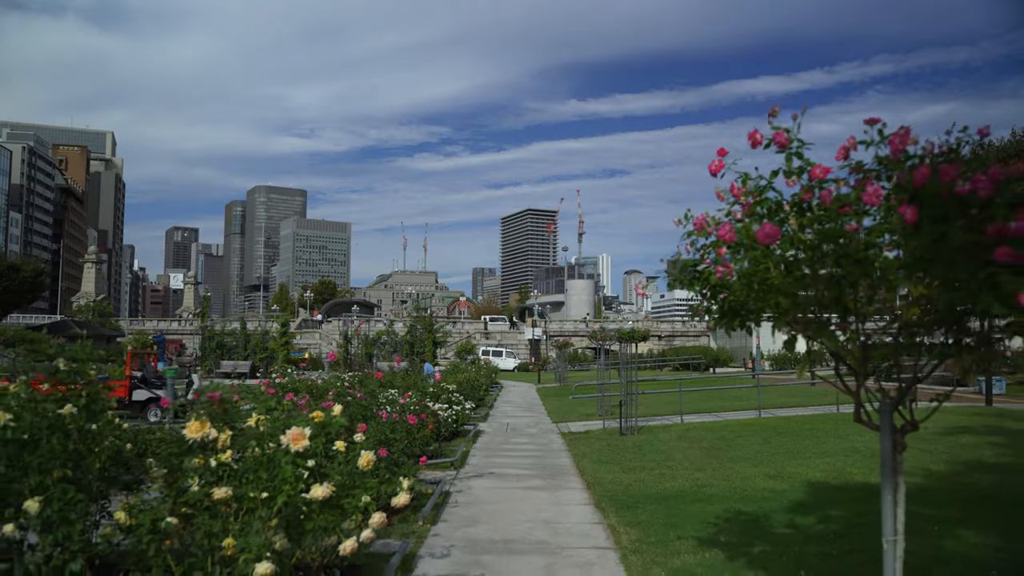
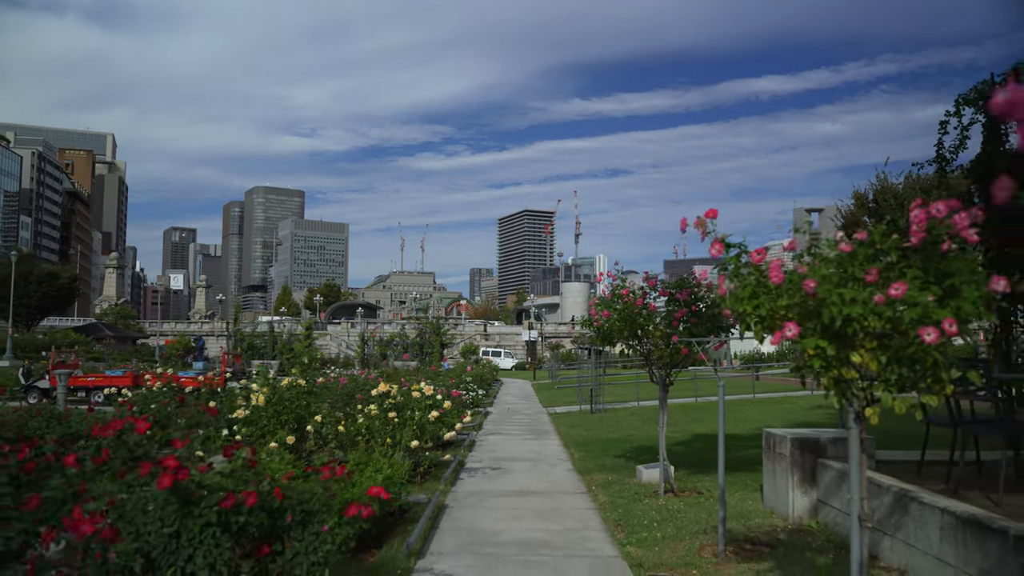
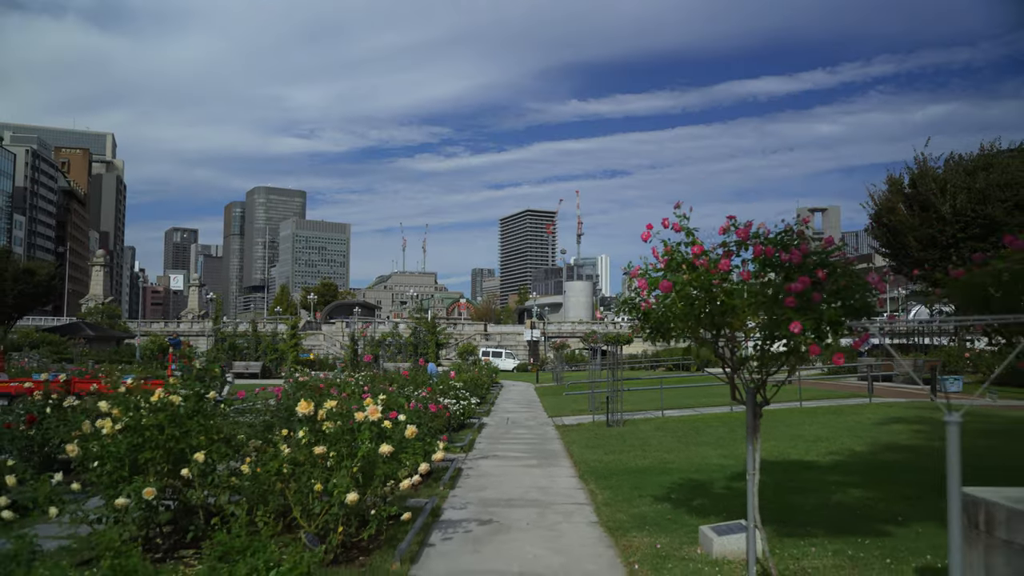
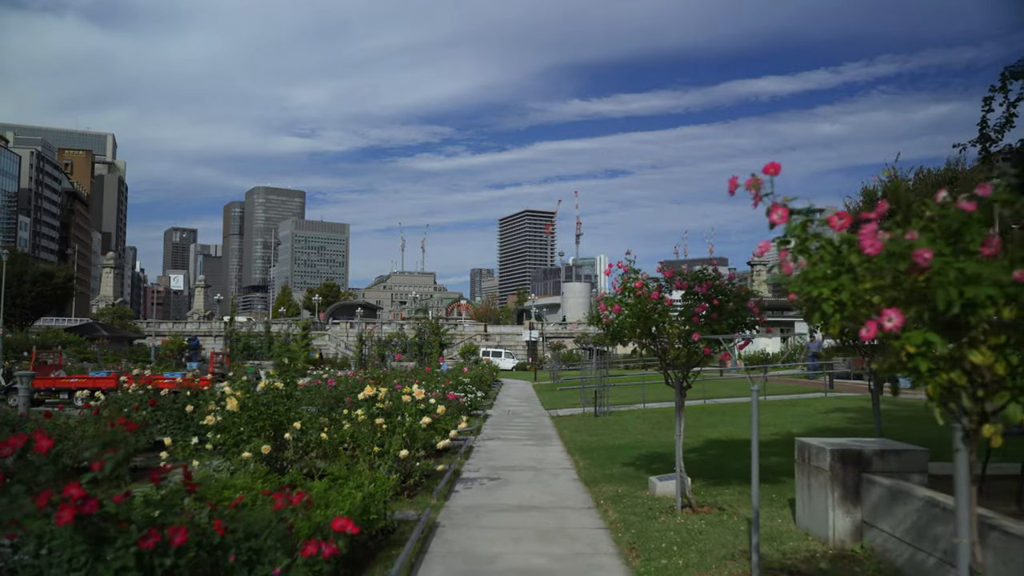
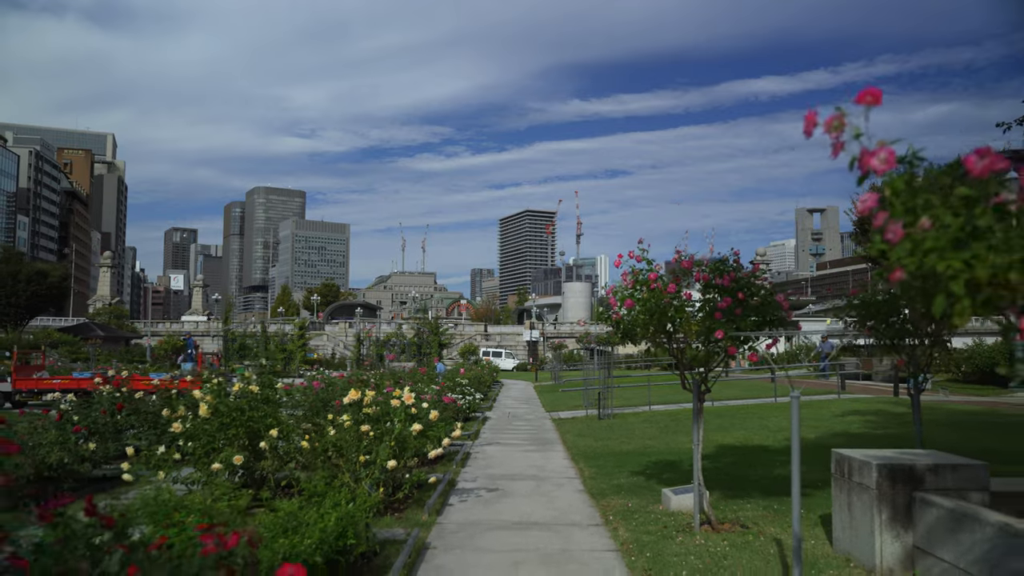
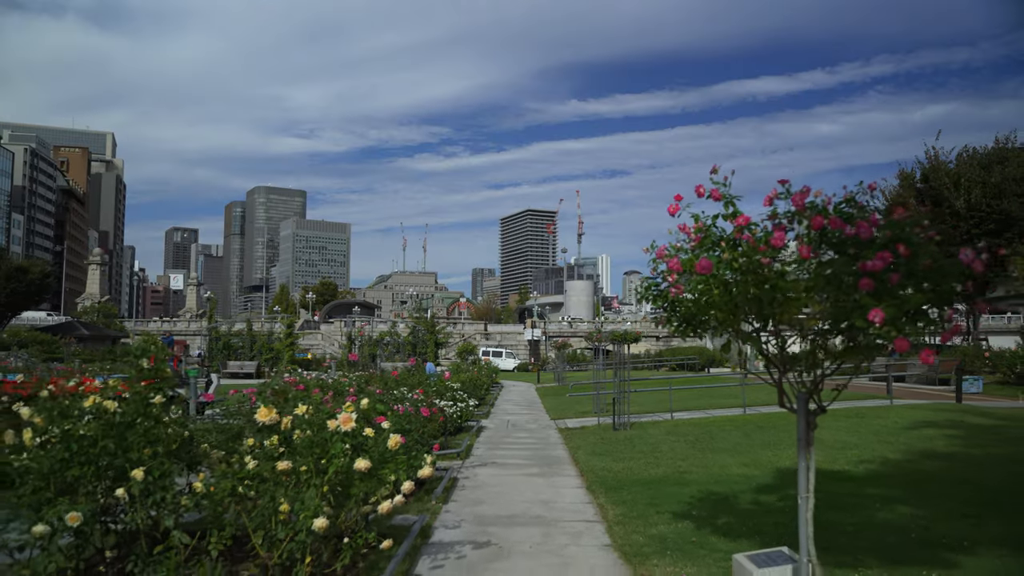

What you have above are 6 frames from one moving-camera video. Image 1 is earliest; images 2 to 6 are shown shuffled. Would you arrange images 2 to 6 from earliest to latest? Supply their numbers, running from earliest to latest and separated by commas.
6, 3, 5, 4, 2
